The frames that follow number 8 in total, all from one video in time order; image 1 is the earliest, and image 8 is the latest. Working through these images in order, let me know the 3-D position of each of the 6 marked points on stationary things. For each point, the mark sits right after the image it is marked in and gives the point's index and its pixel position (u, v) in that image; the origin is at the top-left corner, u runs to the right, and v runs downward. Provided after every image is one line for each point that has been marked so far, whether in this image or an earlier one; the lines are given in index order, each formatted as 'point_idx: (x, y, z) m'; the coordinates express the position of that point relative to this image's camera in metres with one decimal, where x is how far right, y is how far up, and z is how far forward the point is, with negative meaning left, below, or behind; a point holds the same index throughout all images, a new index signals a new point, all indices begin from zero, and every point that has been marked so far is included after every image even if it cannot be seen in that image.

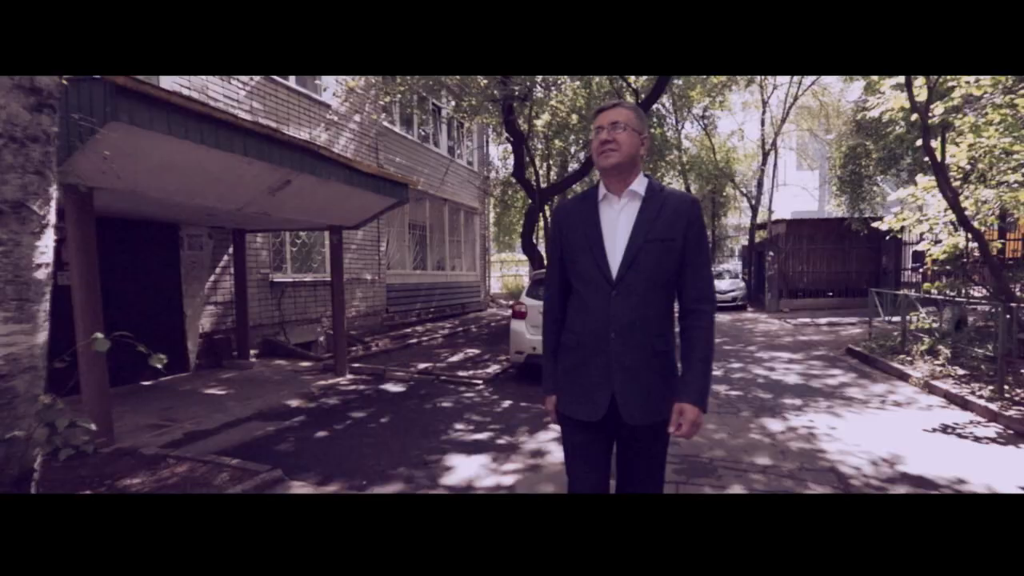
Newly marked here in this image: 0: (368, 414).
0: (-1.7, -1.5, +6.2) m
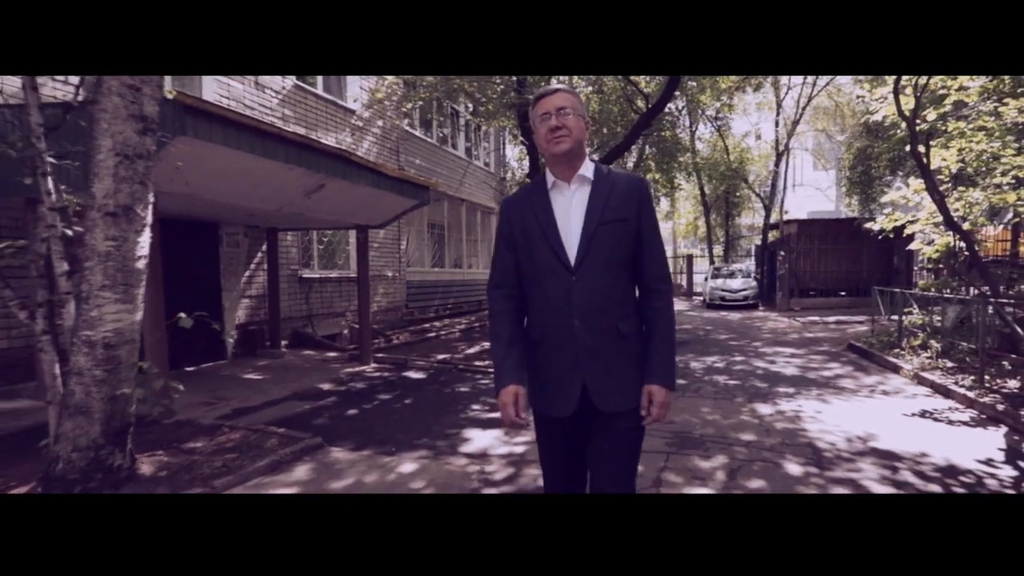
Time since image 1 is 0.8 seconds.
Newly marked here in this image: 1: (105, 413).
0: (-1.5, -1.4, +6.8) m
1: (-2.7, -0.8, +3.5) m
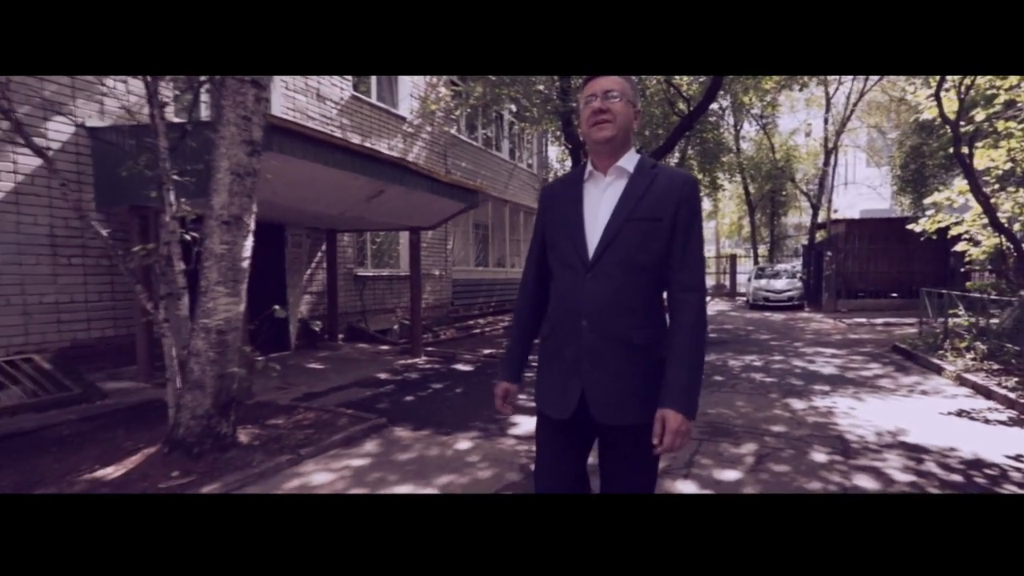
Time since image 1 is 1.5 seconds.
0: (-0.9, -1.4, +7.4) m
1: (-2.4, -0.8, +4.2) m
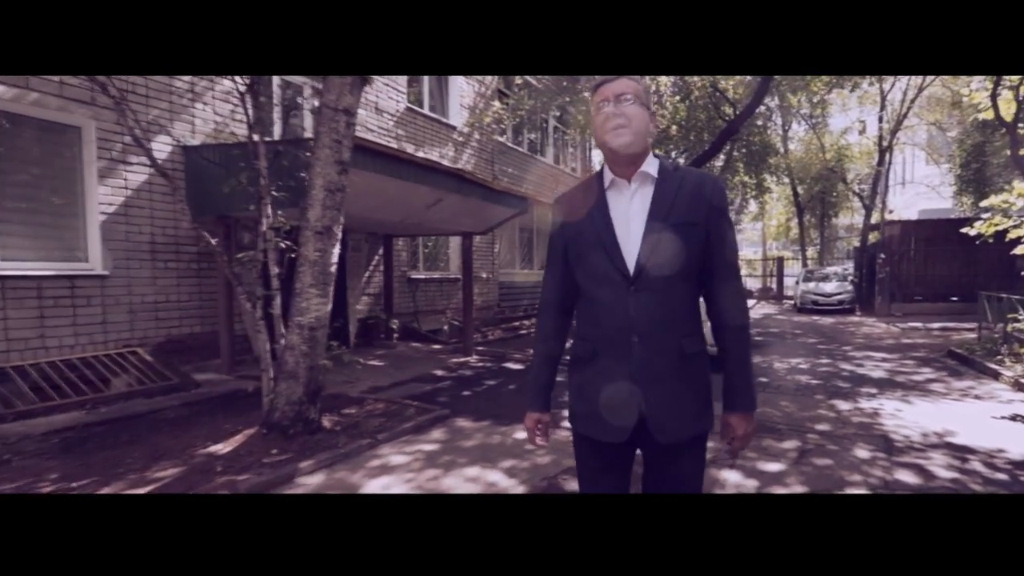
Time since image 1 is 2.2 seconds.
0: (-0.2, -1.4, +7.8) m
1: (-1.9, -0.8, +4.7) m
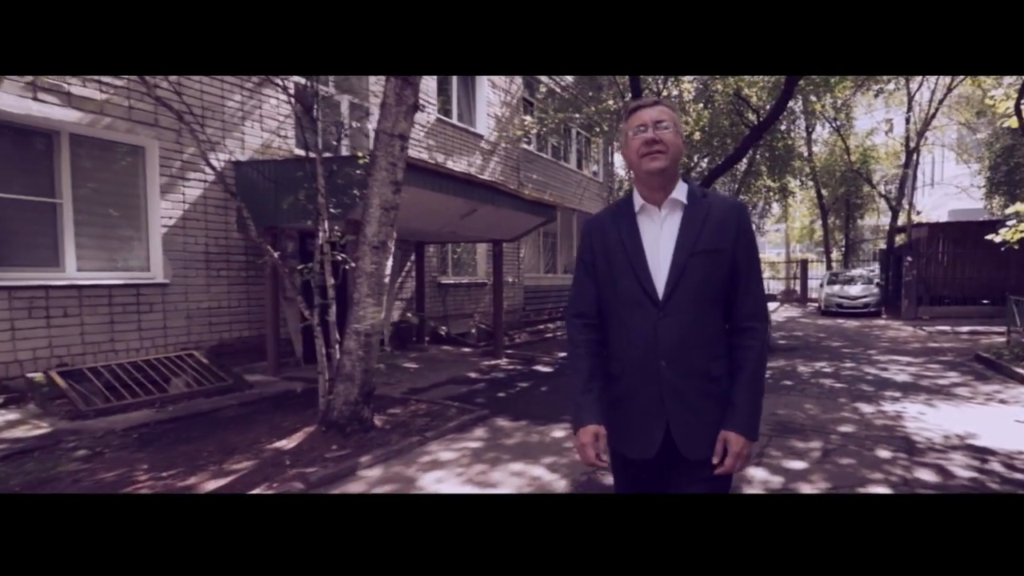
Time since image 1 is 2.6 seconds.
0: (+0.3, -1.5, +8.2) m
1: (-1.5, -0.9, +5.2) m
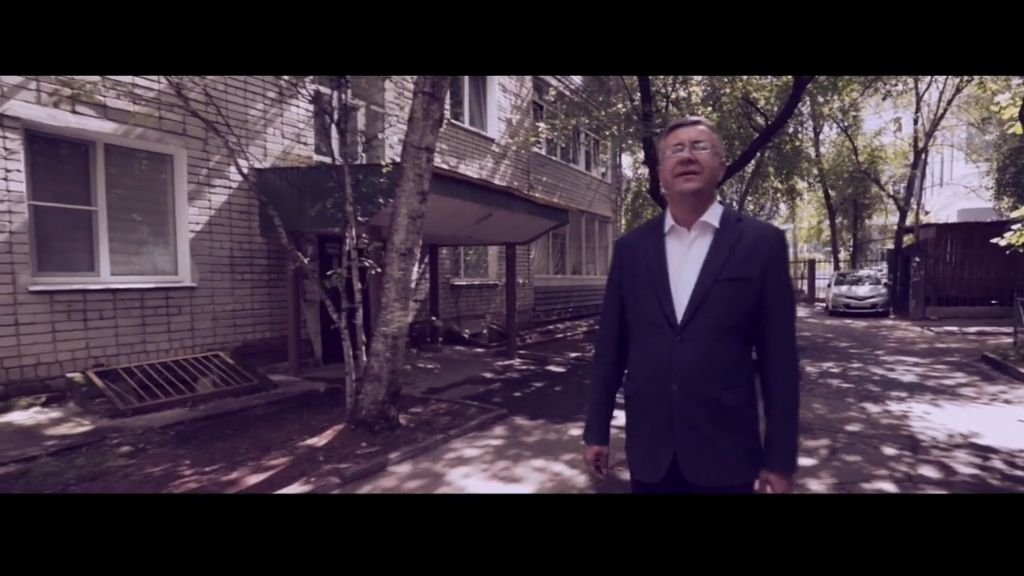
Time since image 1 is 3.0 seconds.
0: (+0.5, -1.6, +8.4) m
1: (-1.3, -1.0, +5.4) m
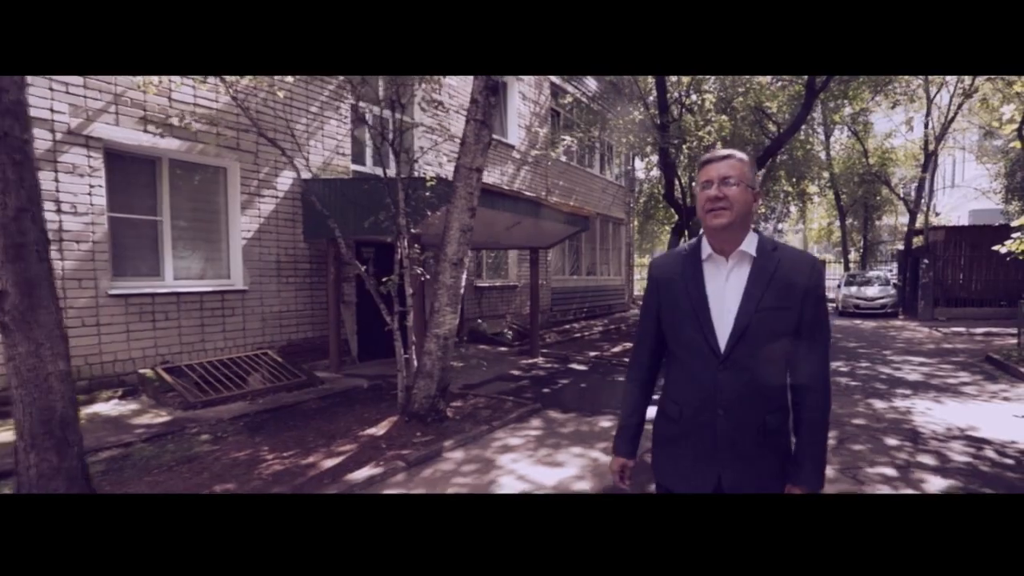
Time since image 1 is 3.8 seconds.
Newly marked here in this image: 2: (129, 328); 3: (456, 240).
0: (+1.0, -1.6, +9.0) m
1: (-0.9, -1.0, +6.0) m
2: (-5.4, -0.6, +7.4) m
3: (-0.6, +0.5, +5.7) m
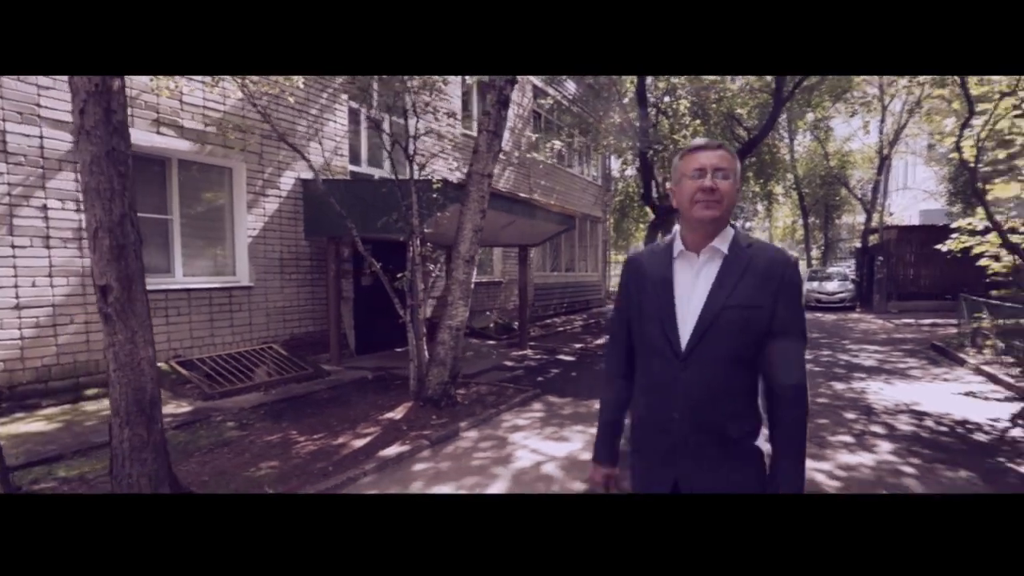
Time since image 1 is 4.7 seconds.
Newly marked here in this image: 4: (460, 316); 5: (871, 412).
0: (+0.9, -1.5, +9.7) m
1: (-0.8, -1.0, +6.6) m
2: (-5.4, -0.5, +7.7) m
3: (-0.5, +0.6, +6.3) m
4: (-0.6, -0.4, +6.4) m
5: (+4.5, -1.6, +6.6) m
